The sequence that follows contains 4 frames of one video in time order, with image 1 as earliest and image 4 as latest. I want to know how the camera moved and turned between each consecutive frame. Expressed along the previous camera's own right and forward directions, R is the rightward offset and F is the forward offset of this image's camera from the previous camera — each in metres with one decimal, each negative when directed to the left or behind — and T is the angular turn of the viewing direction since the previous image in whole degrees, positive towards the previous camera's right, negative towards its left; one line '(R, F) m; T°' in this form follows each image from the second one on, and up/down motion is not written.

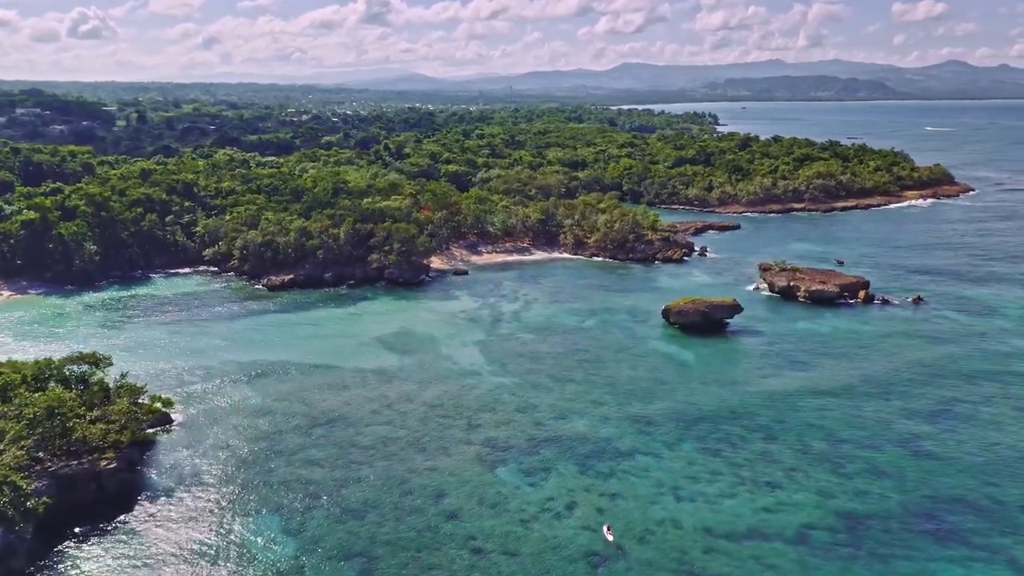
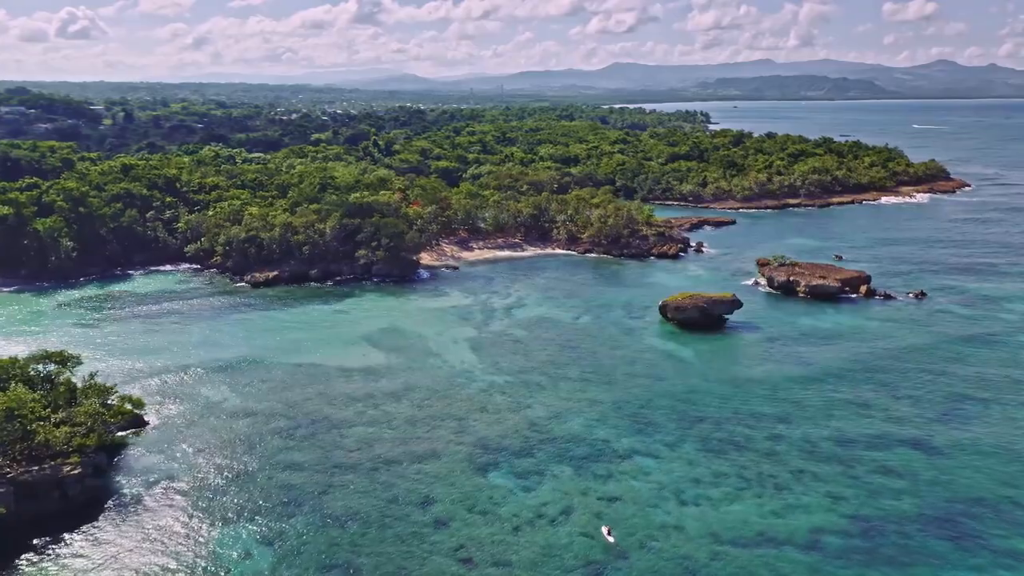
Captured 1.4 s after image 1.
(0.0, +1.7) m; +1°
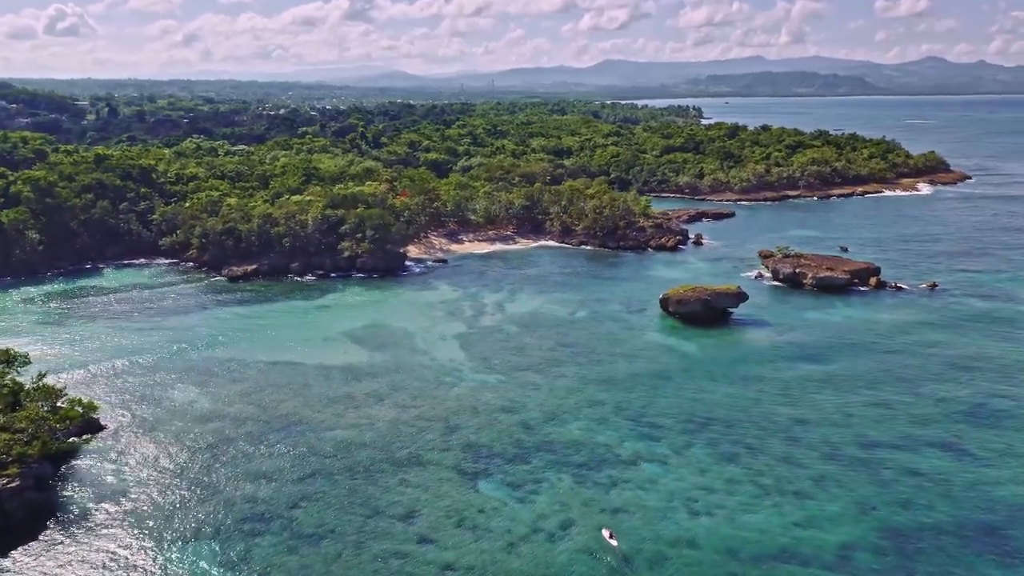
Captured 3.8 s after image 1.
(0.0, +2.8) m; +1°
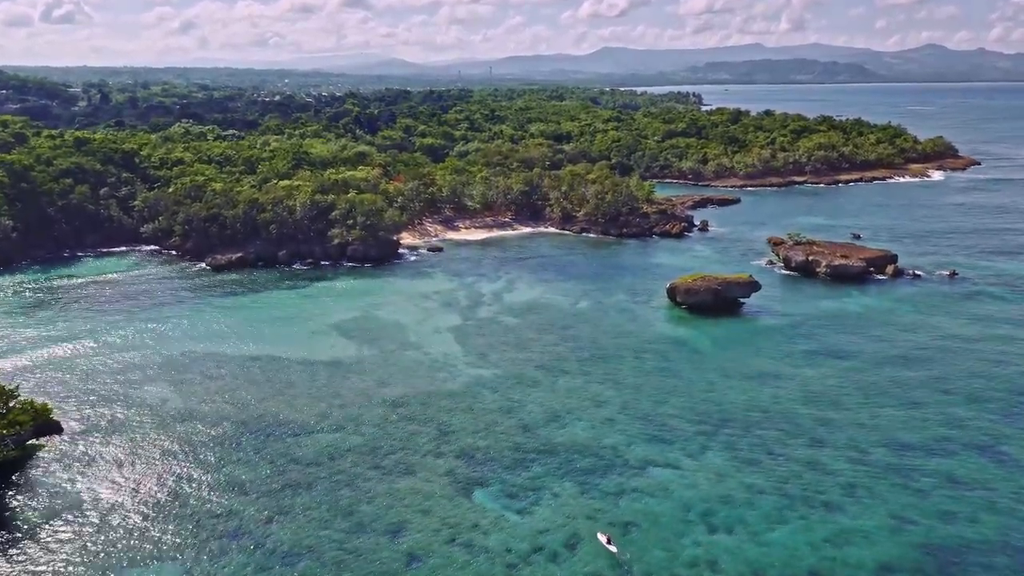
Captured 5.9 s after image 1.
(0.0, +2.5) m; 0°
